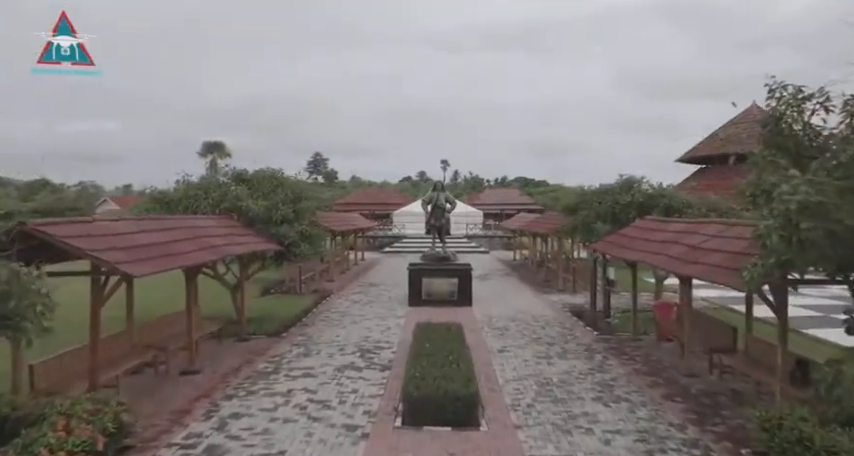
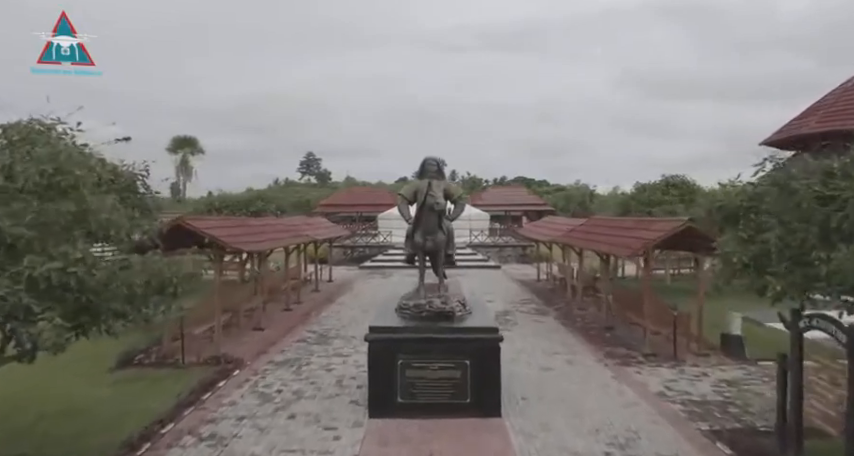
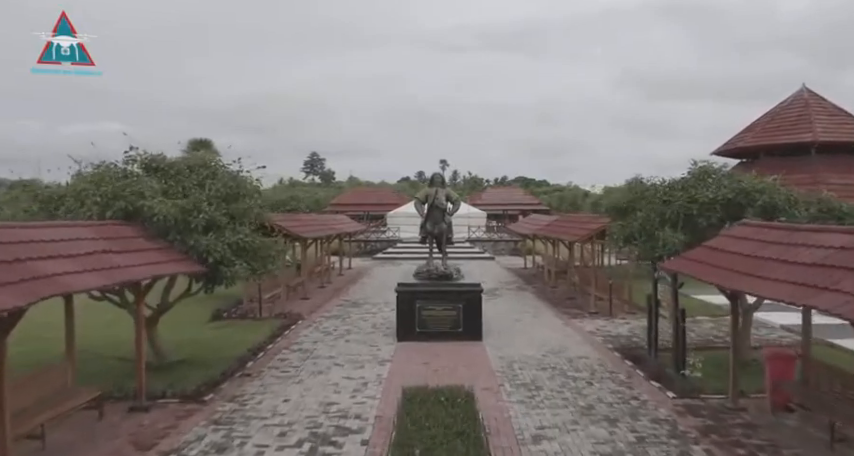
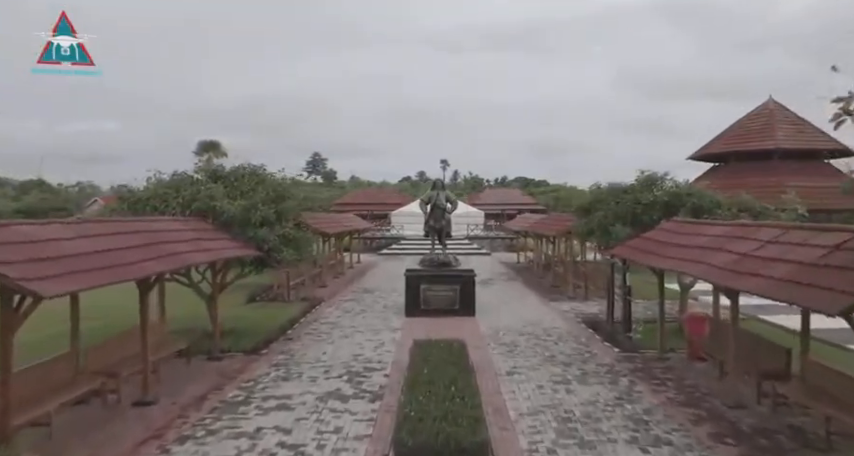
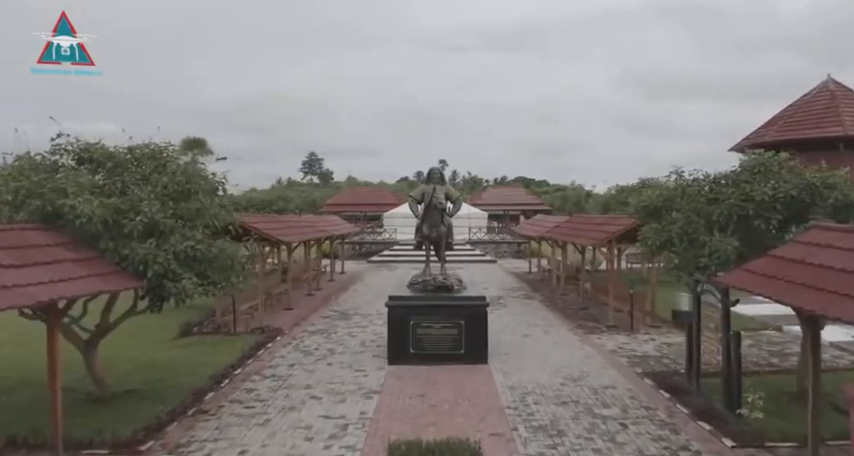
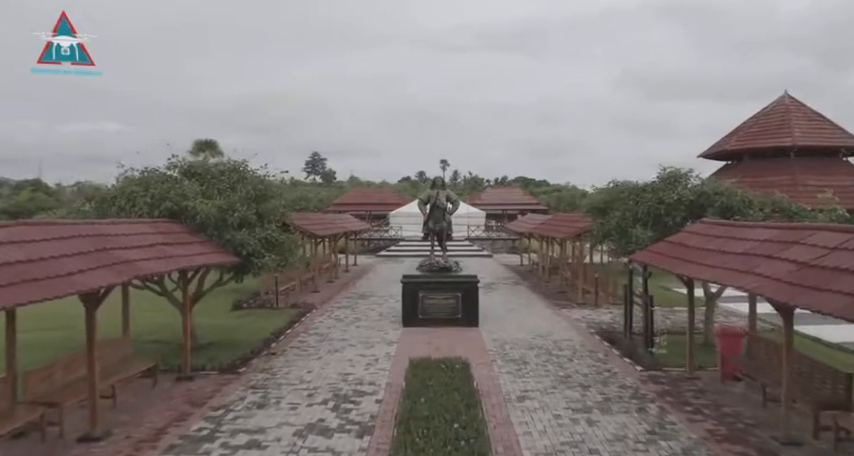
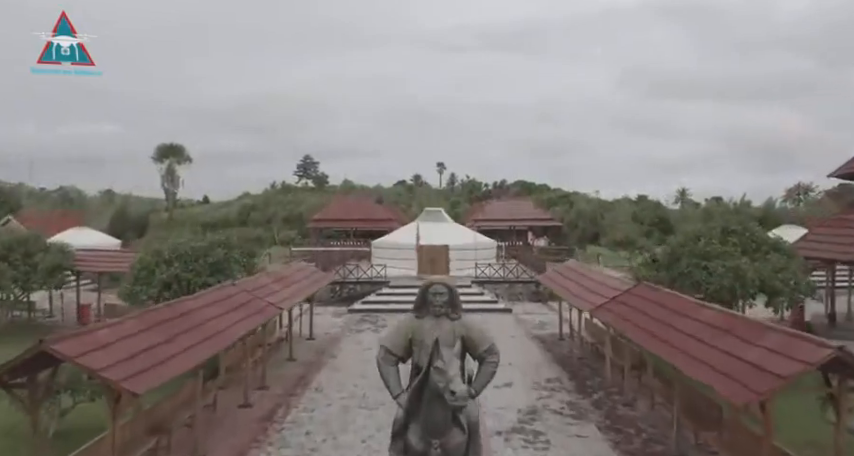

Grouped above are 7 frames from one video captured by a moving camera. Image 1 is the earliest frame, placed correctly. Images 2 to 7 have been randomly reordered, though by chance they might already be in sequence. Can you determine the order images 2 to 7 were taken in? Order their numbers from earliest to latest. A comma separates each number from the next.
4, 6, 3, 5, 2, 7
